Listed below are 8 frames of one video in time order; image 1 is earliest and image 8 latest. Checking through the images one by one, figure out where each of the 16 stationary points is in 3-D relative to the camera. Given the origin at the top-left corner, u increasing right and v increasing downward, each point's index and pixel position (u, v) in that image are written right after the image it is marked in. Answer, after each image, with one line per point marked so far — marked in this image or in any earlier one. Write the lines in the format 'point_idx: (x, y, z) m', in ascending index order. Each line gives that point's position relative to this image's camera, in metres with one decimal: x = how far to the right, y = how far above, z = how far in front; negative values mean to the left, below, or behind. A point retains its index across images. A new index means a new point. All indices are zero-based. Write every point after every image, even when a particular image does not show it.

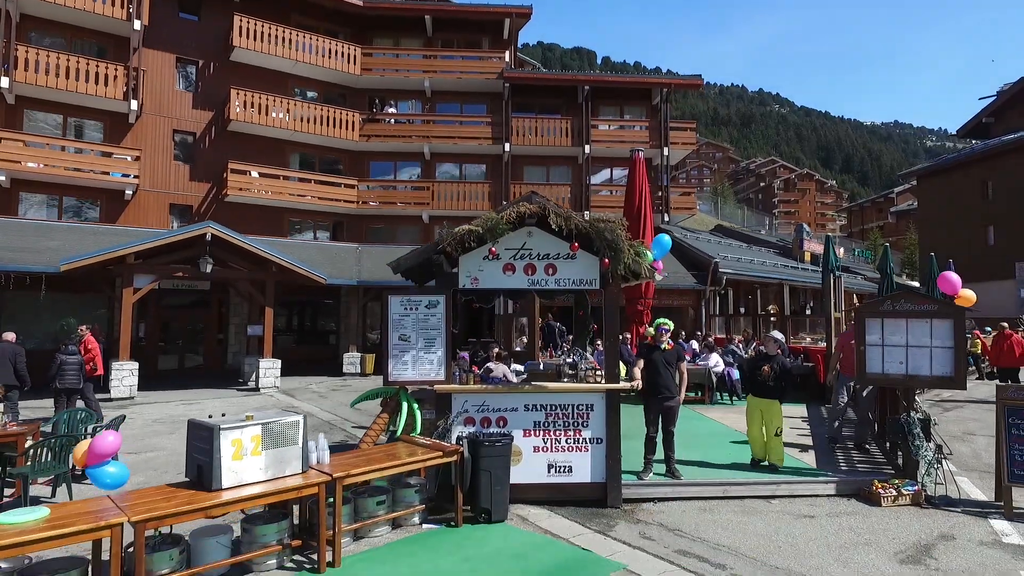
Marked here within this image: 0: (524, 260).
0: (+0.1, +0.3, +6.7) m
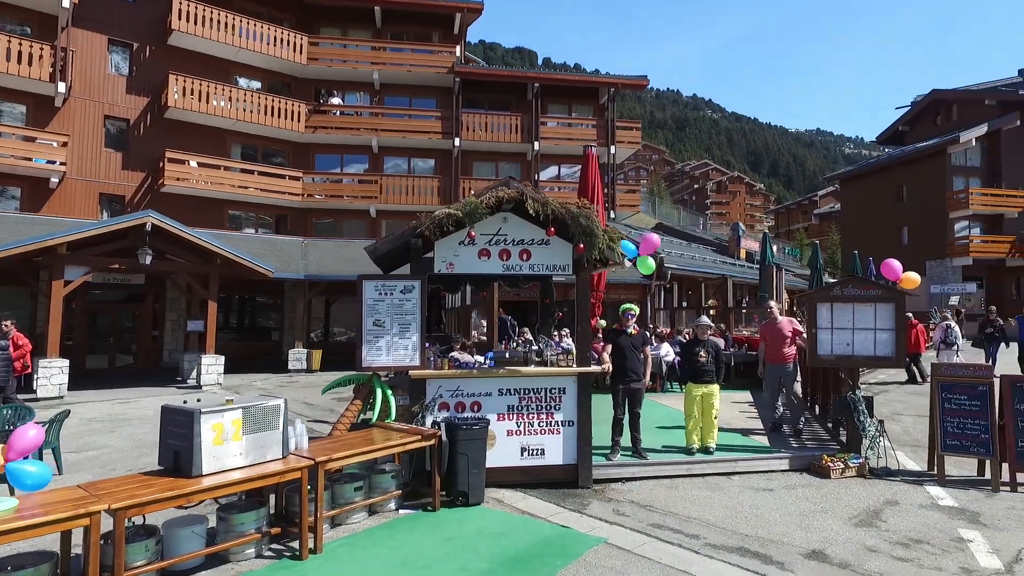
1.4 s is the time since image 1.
0: (-0.2, +0.5, +6.8) m
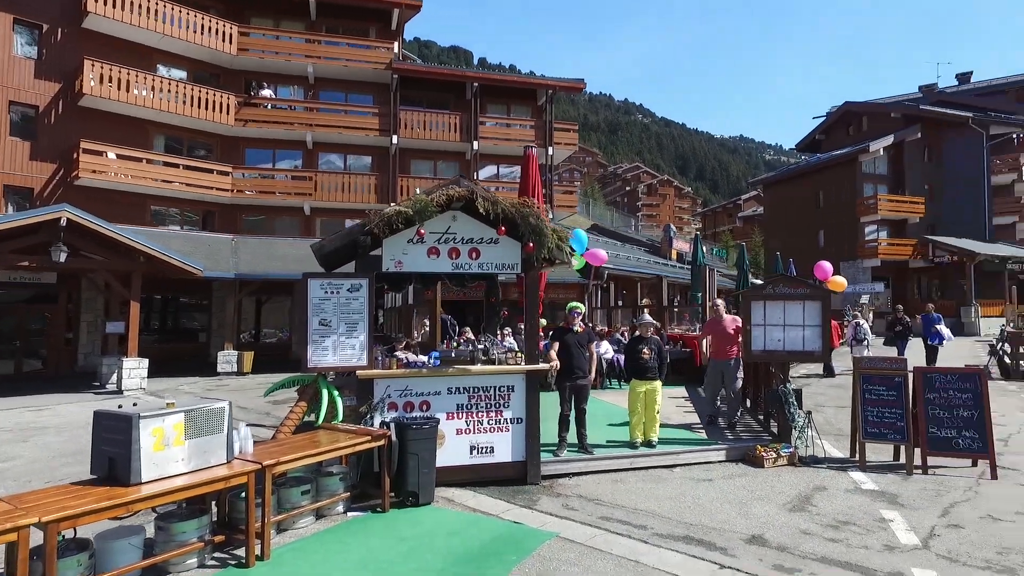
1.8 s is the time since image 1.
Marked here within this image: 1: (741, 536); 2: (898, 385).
0: (-0.7, +0.5, +6.8) m
1: (+1.9, -2.1, +5.2) m
2: (+4.5, -1.1, +7.2) m
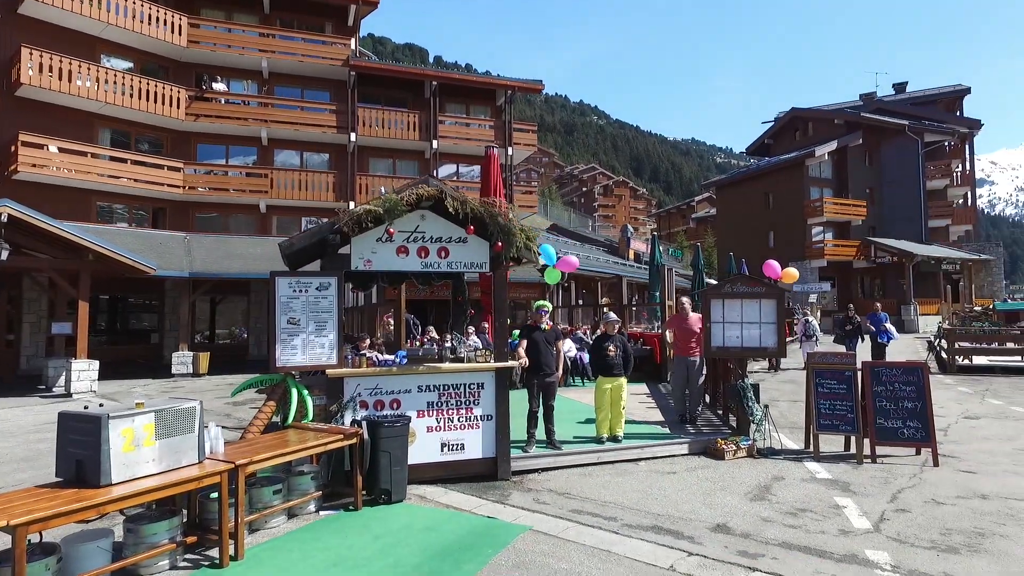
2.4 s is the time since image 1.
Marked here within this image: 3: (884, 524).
0: (-1.0, +0.5, +6.8) m
1: (+1.7, -2.1, +5.4) m
2: (+4.2, -1.1, +7.6) m
3: (+3.2, -2.0, +5.3) m
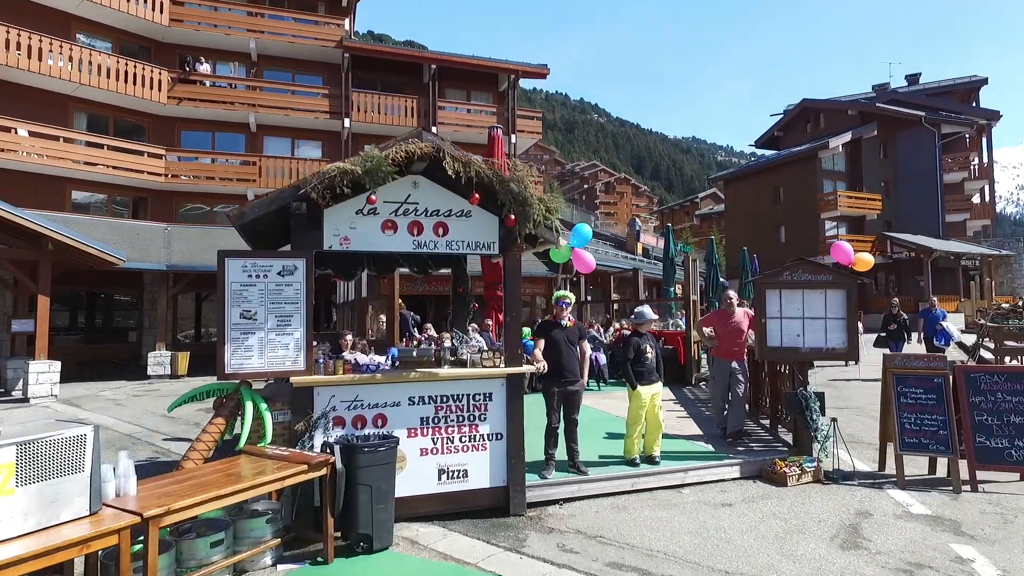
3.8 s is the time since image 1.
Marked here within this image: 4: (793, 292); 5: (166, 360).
0: (-0.9, +0.6, +5.4) m
1: (+1.9, -2.0, +4.0) m
2: (+4.3, -1.0, +6.2) m
3: (+3.3, -1.9, +3.9) m
4: (+3.1, -0.1, +6.7) m
5: (-9.2, -1.9, +16.3) m
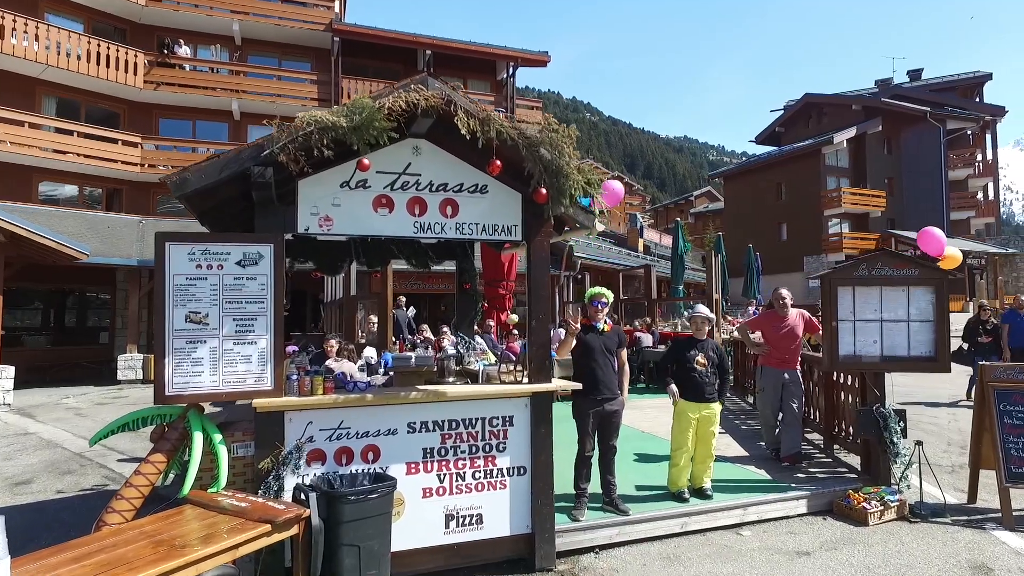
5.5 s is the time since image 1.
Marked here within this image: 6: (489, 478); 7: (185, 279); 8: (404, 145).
0: (-0.7, +0.7, +4.2) m
1: (+2.1, -1.9, +2.9) m
2: (+4.5, -1.0, +5.1) m
3: (+3.5, -1.9, +2.8) m
4: (+3.2, 0.0, +5.6) m
5: (-9.1, -1.8, +15.1) m
6: (-0.2, -1.3, +4.3) m
7: (-2.0, +0.1, +3.7) m
8: (-0.7, +1.0, +4.2) m
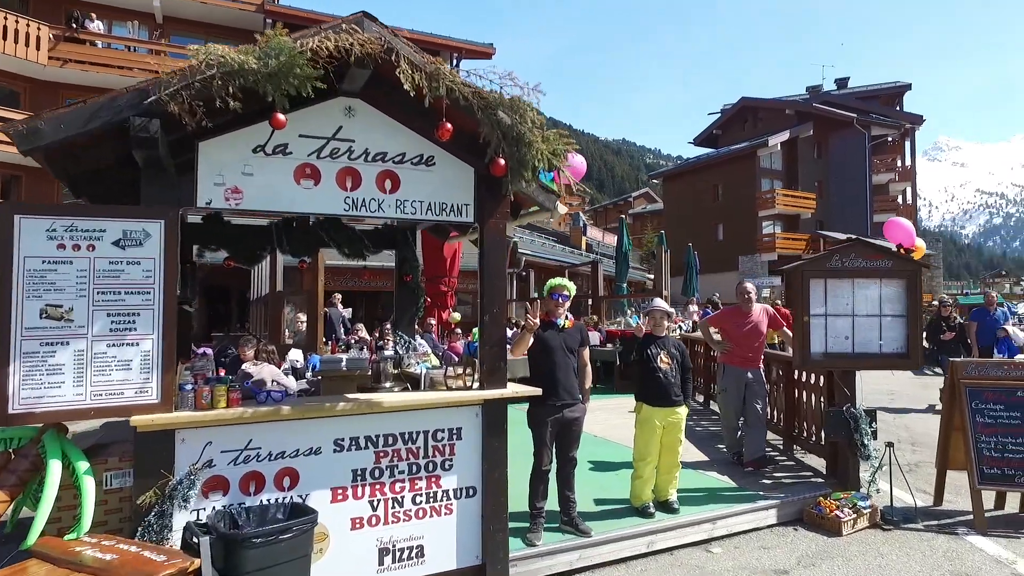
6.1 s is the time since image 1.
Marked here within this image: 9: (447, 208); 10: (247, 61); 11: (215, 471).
0: (-1.0, +0.7, +3.5) m
1: (+1.9, -1.9, +2.5) m
2: (+4.1, -0.9, +4.9) m
3: (+3.4, -1.8, +2.5) m
4: (+2.8, 0.0, +5.3) m
5: (-10.4, -1.8, +13.5) m
6: (-0.5, -1.3, +3.6) m
7: (-2.2, +0.1, +2.9) m
8: (-1.0, +1.0, +3.5) m
9: (-0.4, +0.5, +3.7) m
10: (-1.3, +1.1, +3.1) m
11: (-1.5, -0.9, +3.2) m
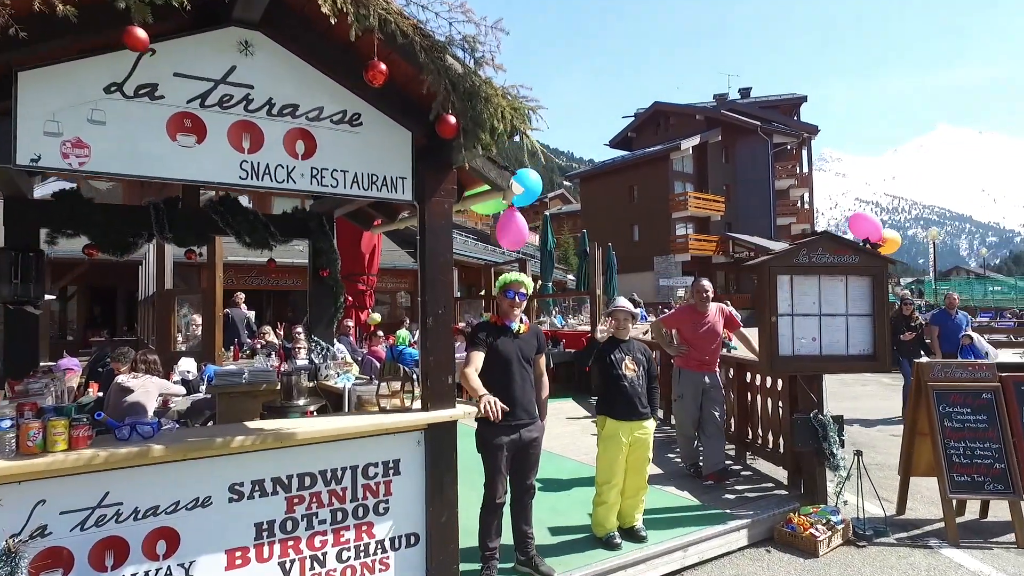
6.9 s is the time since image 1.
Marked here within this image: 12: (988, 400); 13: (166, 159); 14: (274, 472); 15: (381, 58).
0: (-1.2, +0.7, +2.6) m
1: (+1.8, -1.8, +2.0) m
2: (+3.6, -0.9, +4.7) m
3: (+3.3, -1.8, +2.2) m
4: (+2.3, +0.1, +4.9) m
5: (-11.9, -1.7, +11.2) m
6: (-0.7, -1.2, +2.8) m
7: (-2.3, +0.1, +1.9) m
8: (-1.2, +1.1, +2.6) m
9: (-0.6, +0.5, +2.9) m
10: (-1.5, +1.1, +2.2) m
11: (-1.7, -0.9, +2.2) m
12: (+3.6, -0.8, +4.7) m
13: (-1.4, +0.5, +2.5) m
14: (-1.0, -0.8, +2.6) m
15: (-0.6, +1.0, +2.9) m
